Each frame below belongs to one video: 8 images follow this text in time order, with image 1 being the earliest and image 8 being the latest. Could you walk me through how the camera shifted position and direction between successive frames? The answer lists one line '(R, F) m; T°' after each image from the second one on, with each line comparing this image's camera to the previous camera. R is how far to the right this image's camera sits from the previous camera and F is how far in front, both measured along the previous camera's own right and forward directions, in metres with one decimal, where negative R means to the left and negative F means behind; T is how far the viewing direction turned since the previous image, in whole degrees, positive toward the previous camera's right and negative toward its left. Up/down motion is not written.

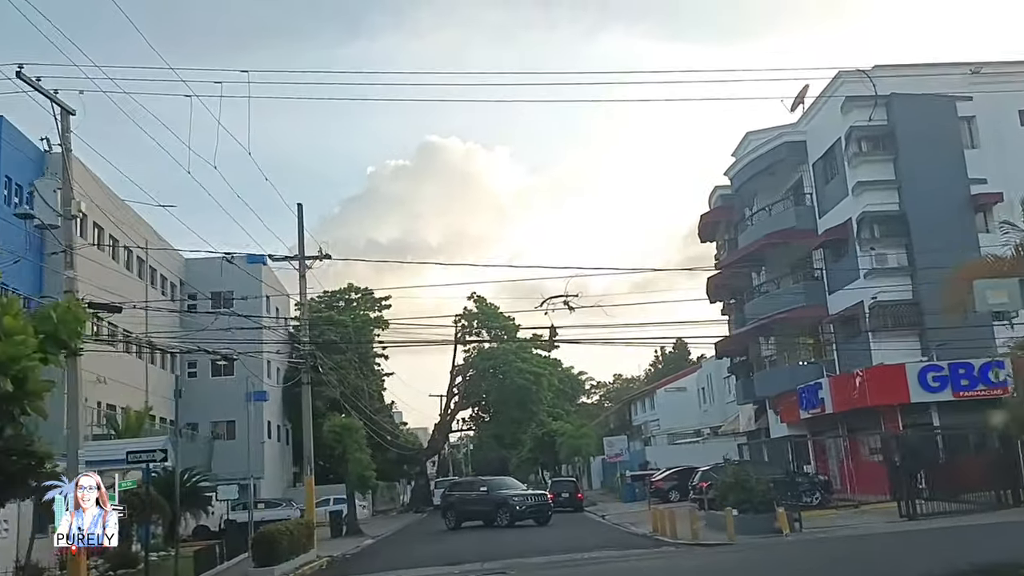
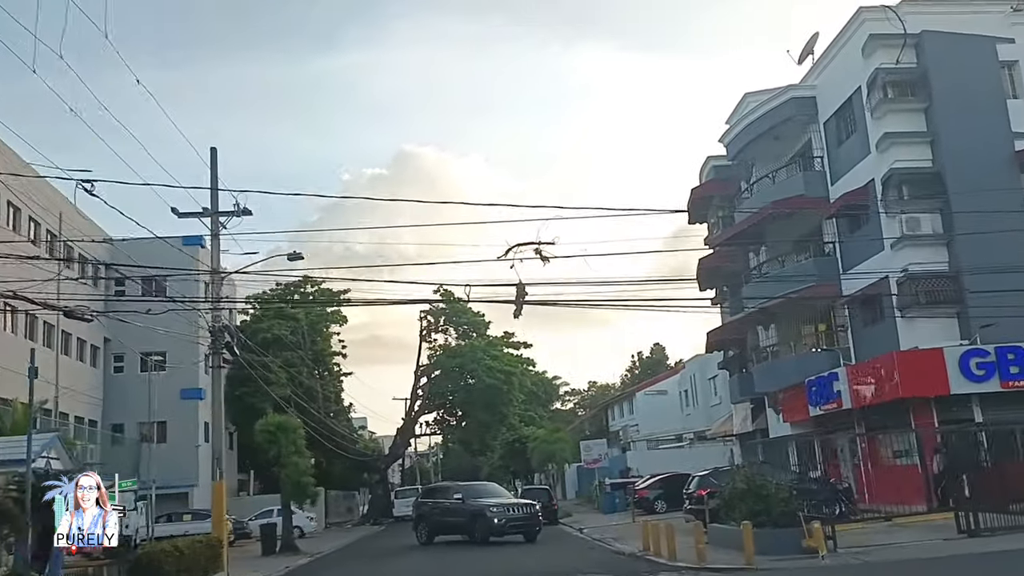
(+0.4, +5.3) m; +2°
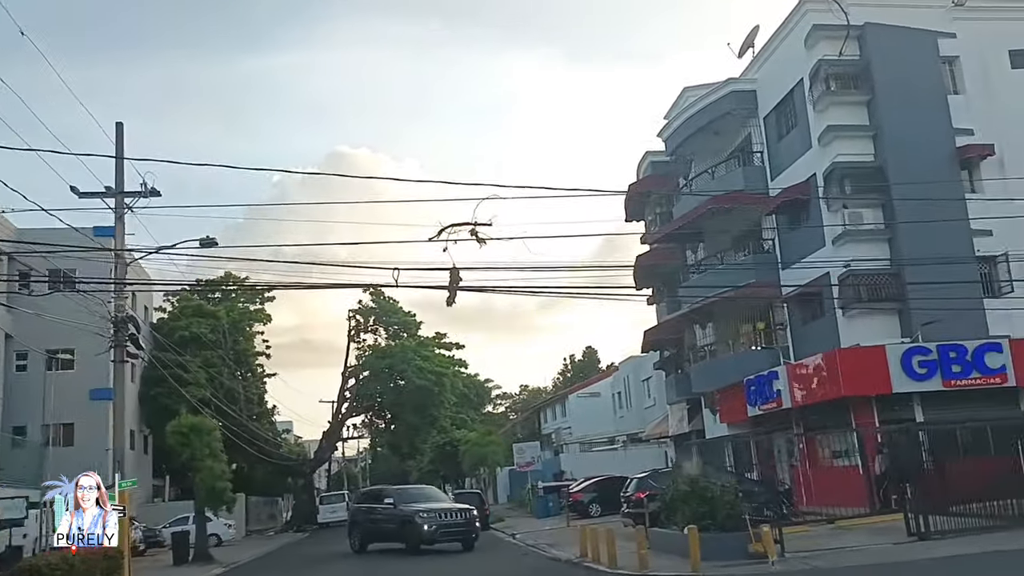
(0.0, +1.4) m; +4°
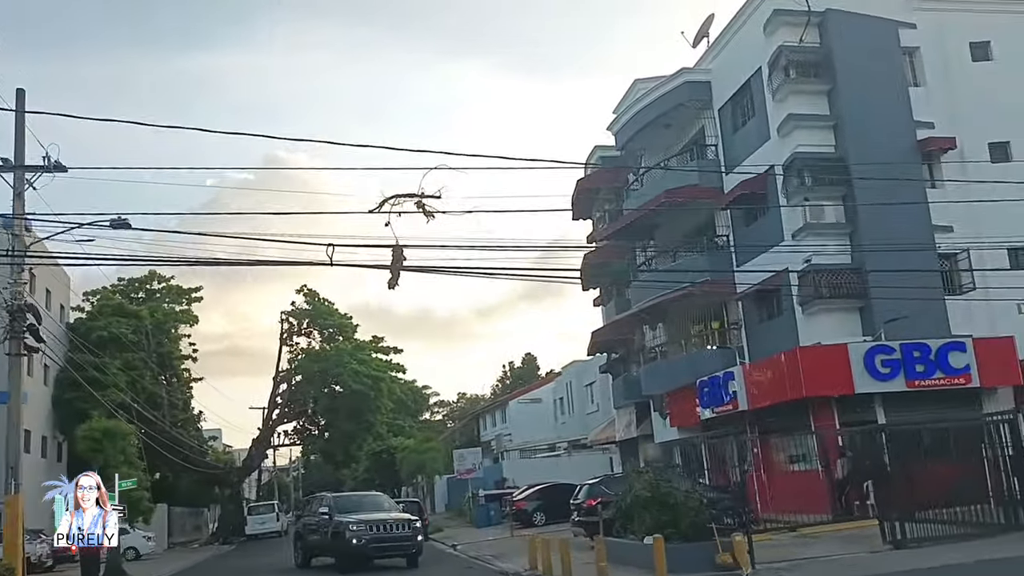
(-0.2, +1.7) m; +4°
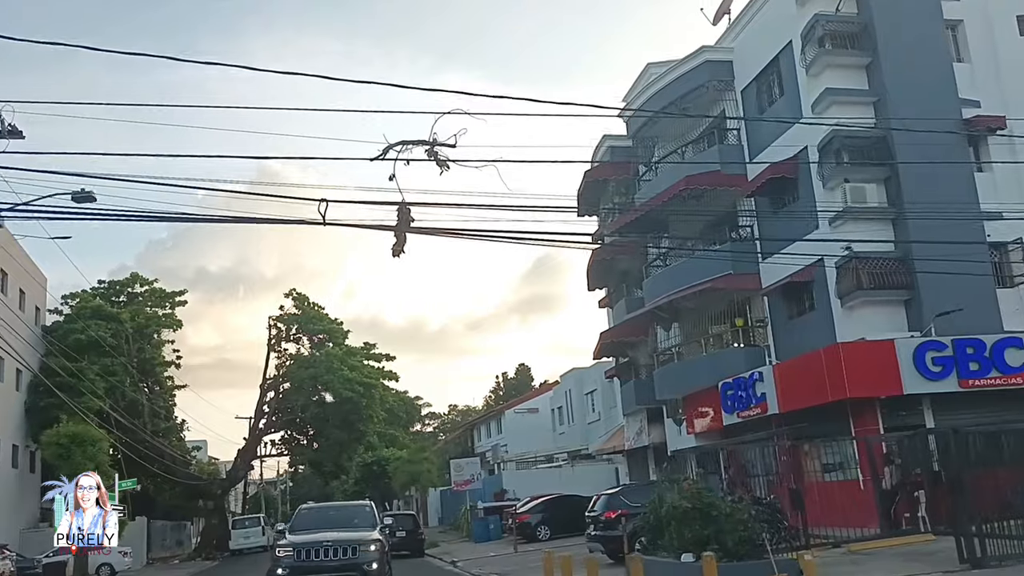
(-0.5, +2.4) m; +1°
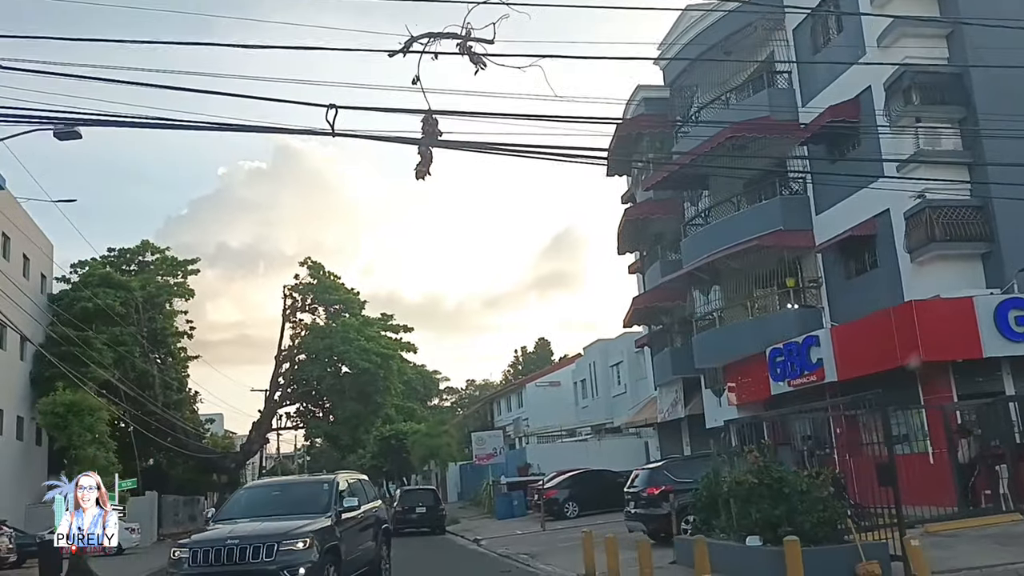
(-0.3, +2.1) m; -1°
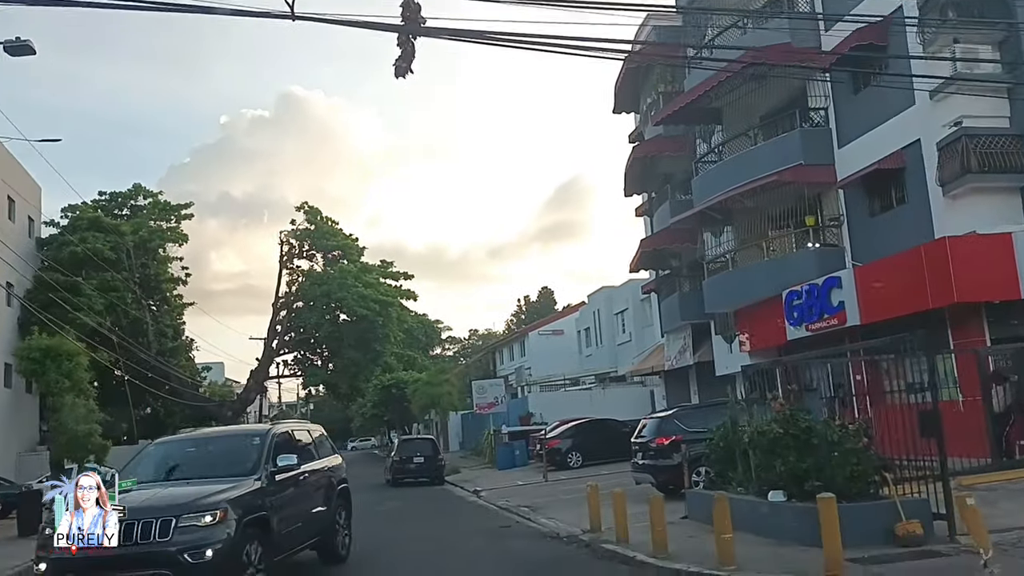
(+0.1, +1.5) m; 0°
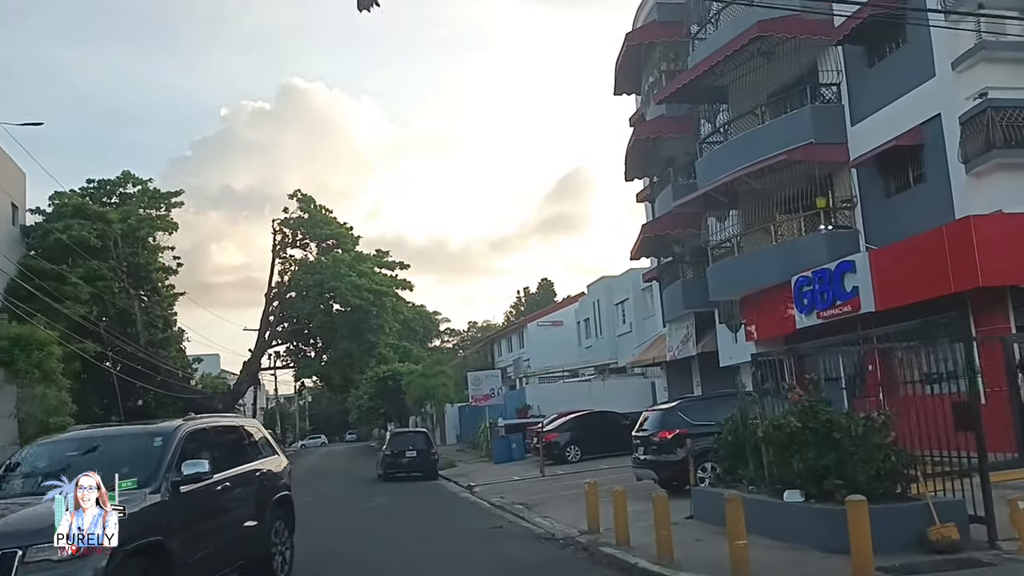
(+0.1, +1.2) m; 0°
